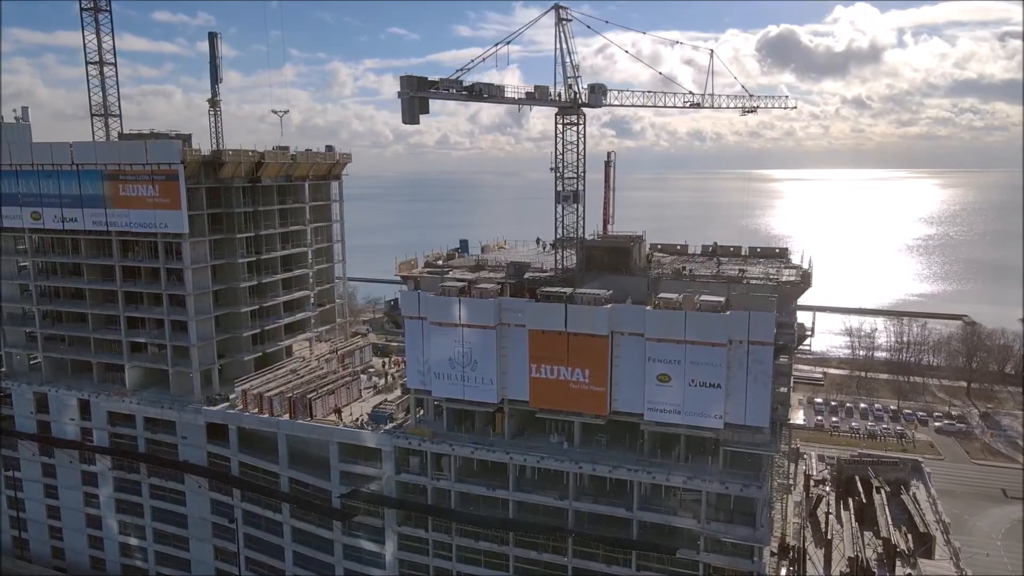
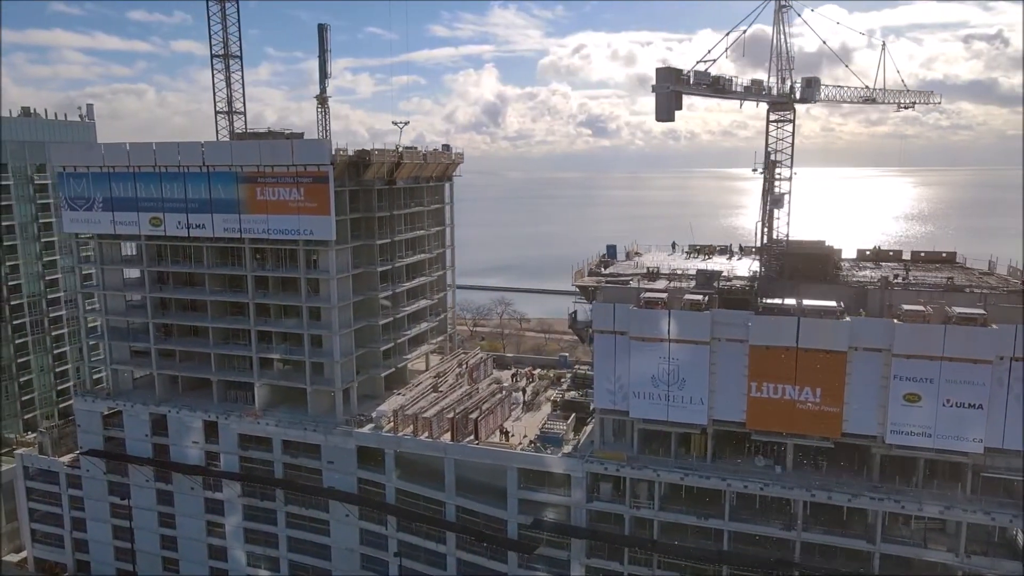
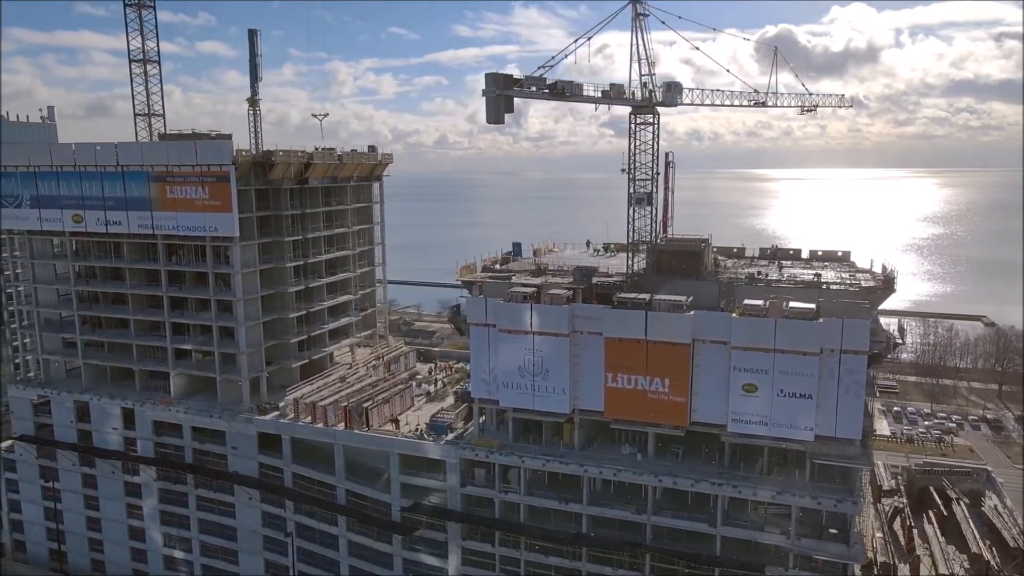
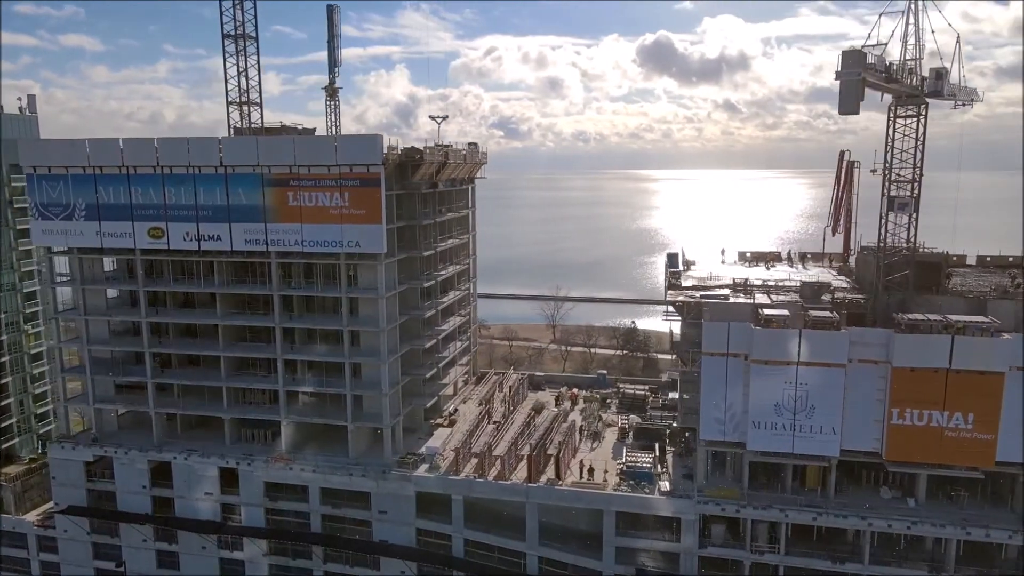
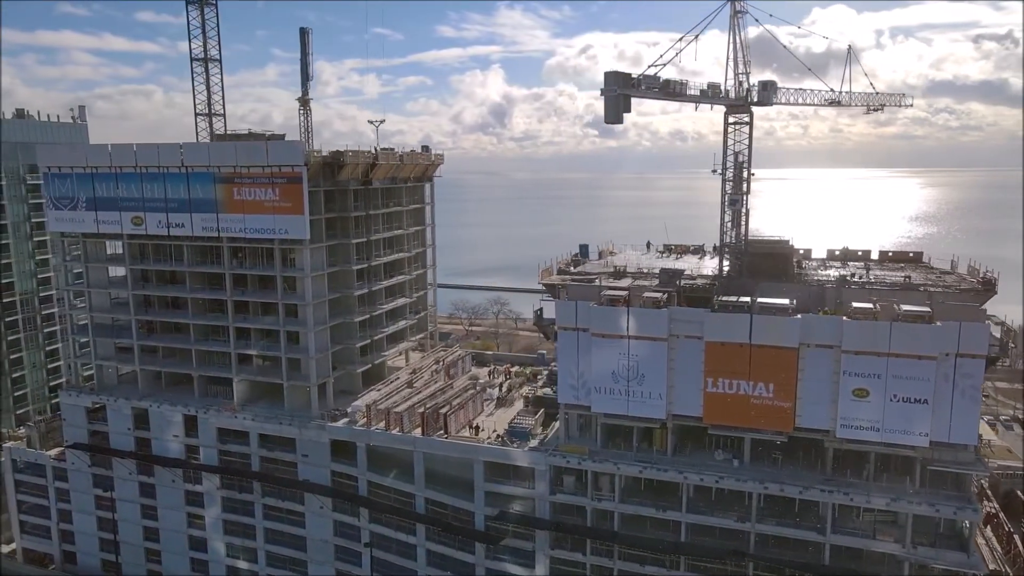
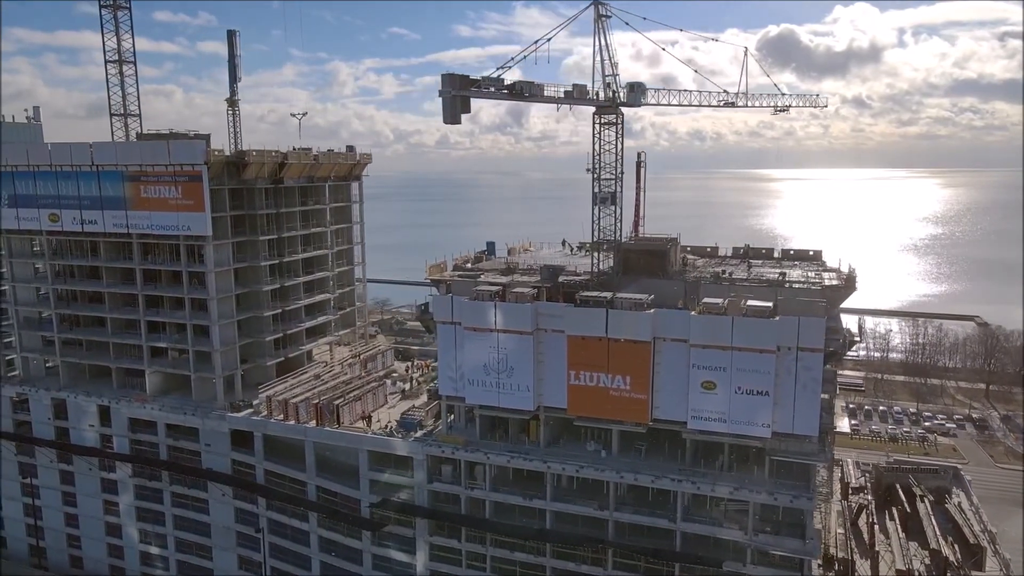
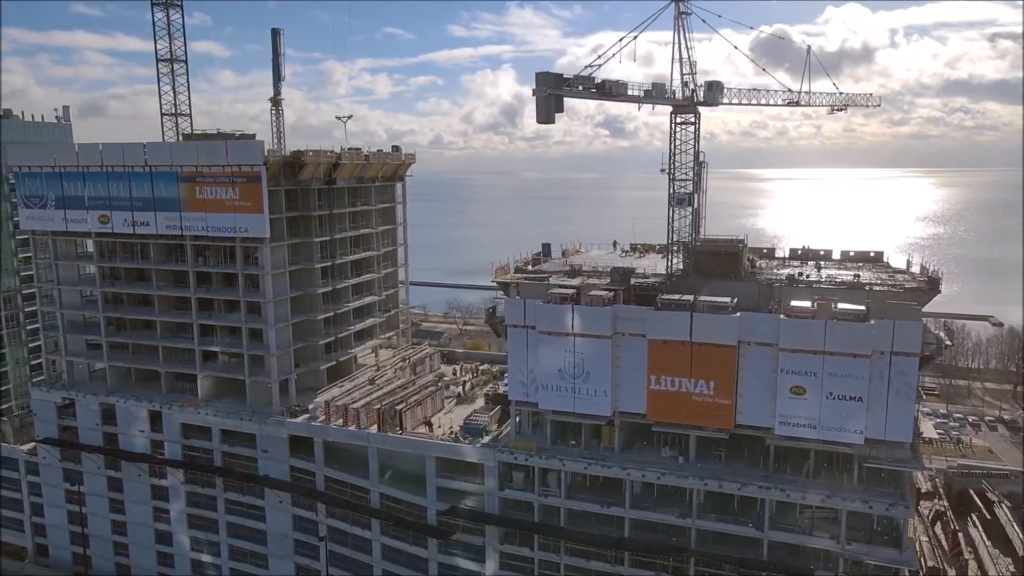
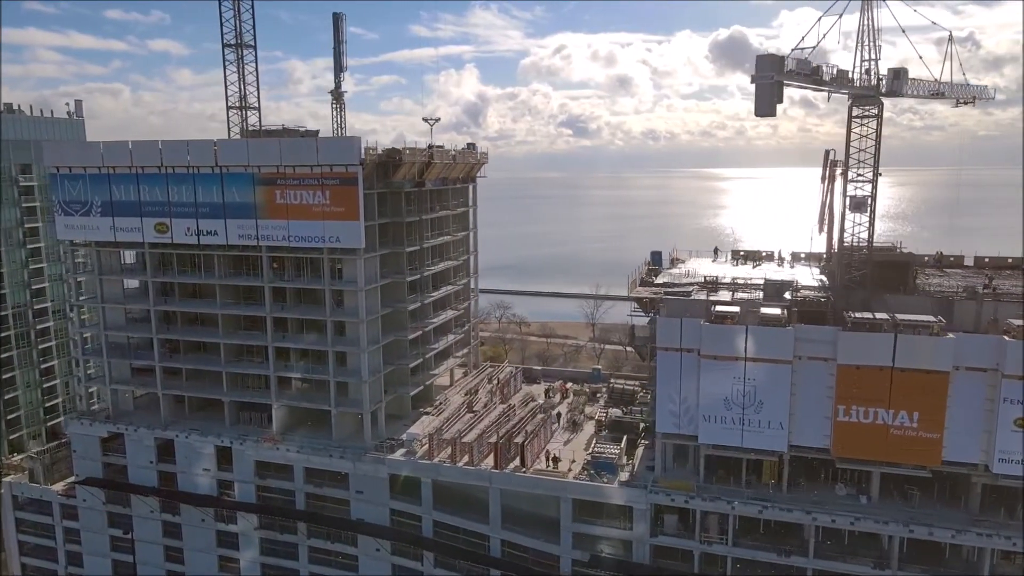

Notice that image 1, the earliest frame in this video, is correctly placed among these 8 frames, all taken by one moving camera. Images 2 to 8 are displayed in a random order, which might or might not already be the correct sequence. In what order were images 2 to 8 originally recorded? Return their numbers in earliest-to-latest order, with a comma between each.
6, 3, 7, 5, 2, 8, 4
